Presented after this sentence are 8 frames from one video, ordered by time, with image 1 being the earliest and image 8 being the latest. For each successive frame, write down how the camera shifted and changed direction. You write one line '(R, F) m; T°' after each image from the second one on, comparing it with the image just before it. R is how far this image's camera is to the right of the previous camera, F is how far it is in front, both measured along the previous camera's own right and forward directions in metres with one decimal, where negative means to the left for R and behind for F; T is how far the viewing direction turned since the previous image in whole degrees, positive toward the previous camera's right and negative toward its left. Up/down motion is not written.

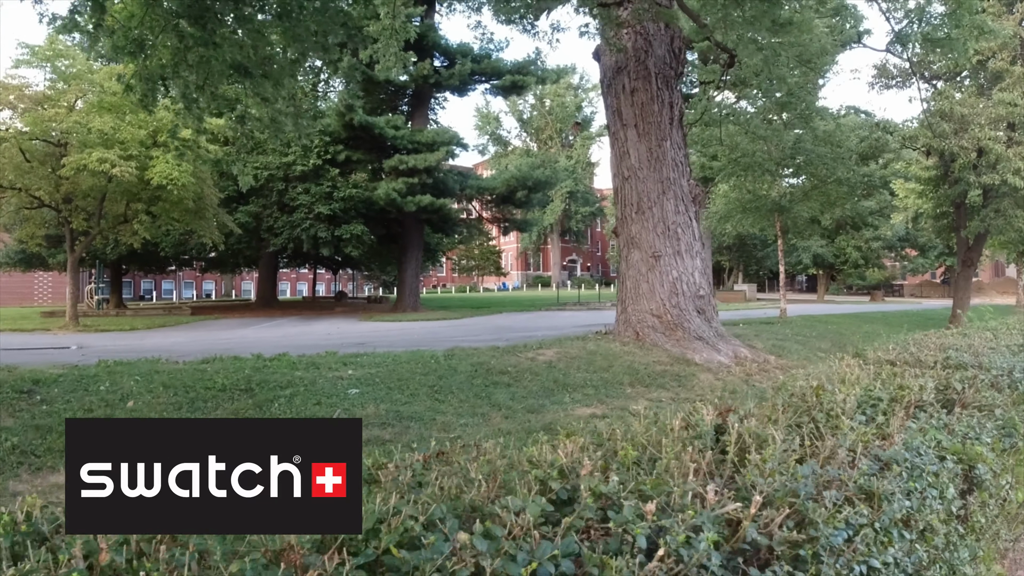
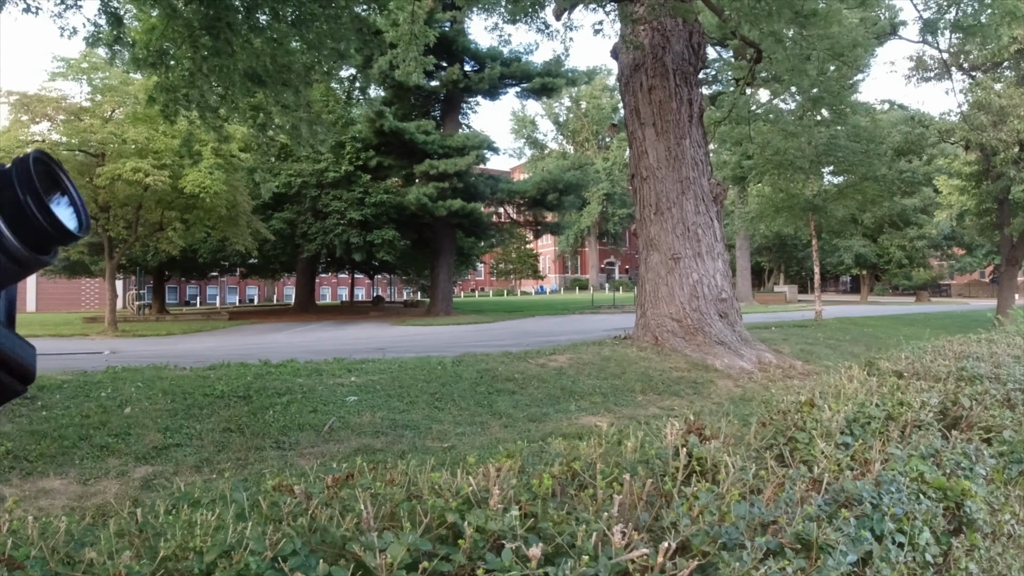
(+0.3, +0.2) m; -3°
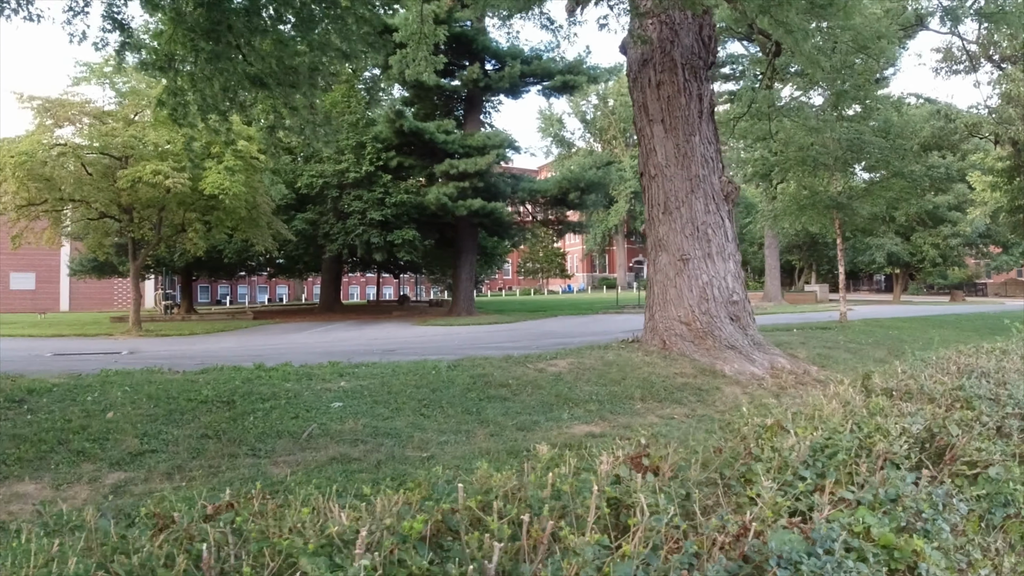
(+0.3, +0.2) m; -2°
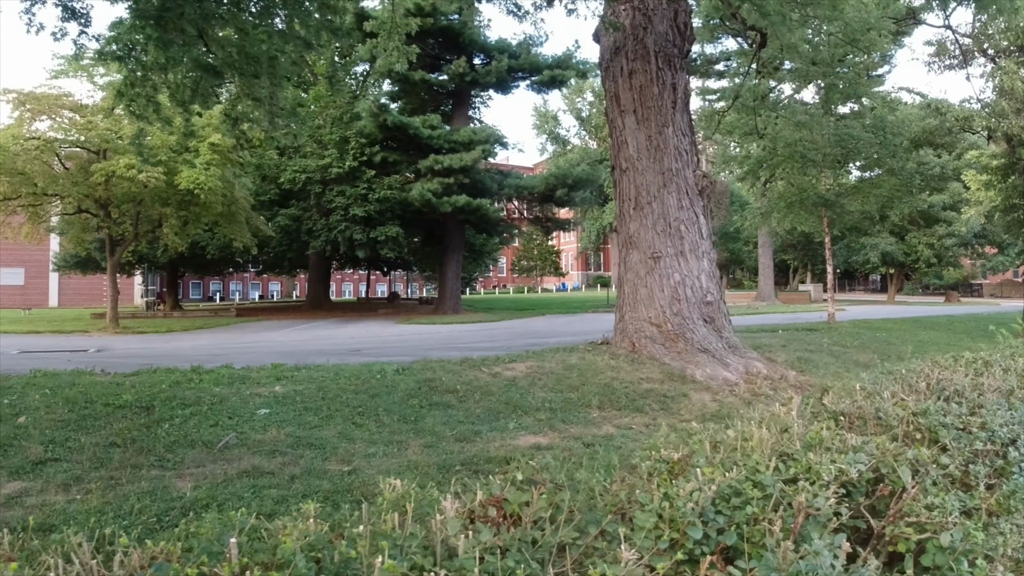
(+0.4, +0.5) m; 0°
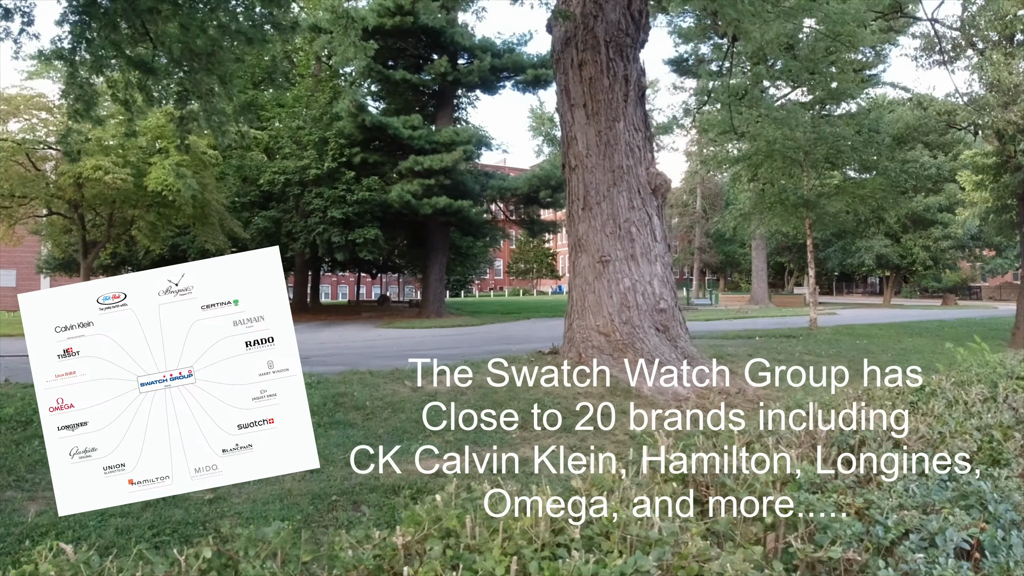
(+0.6, +0.6) m; 0°
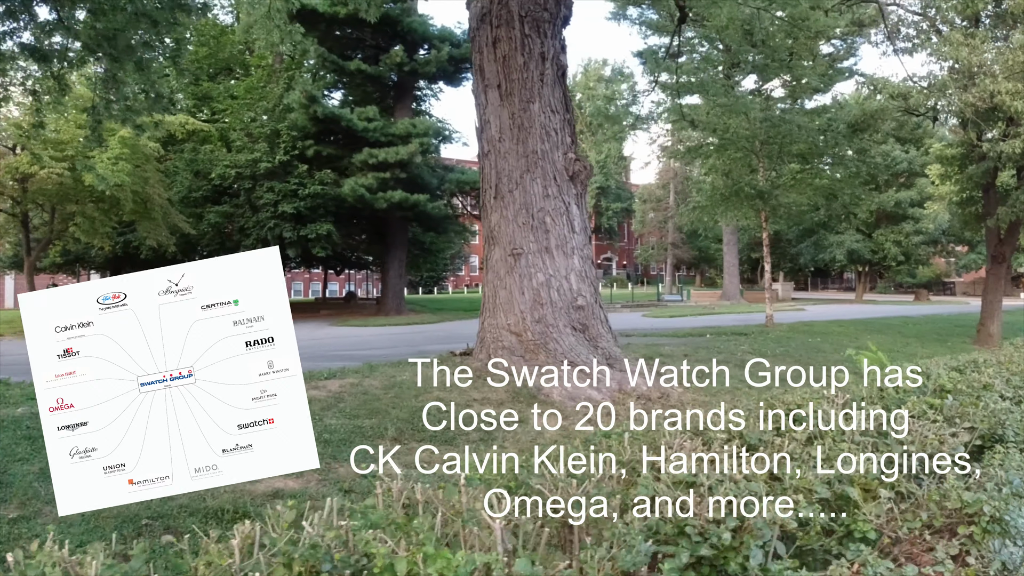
(+0.7, +0.6) m; +1°
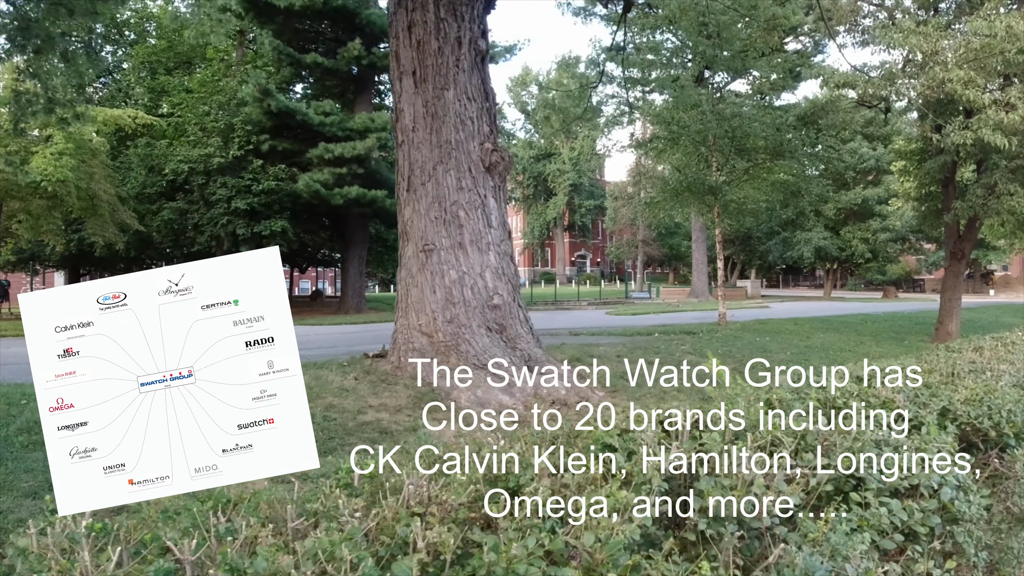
(+0.6, +0.4) m; +1°
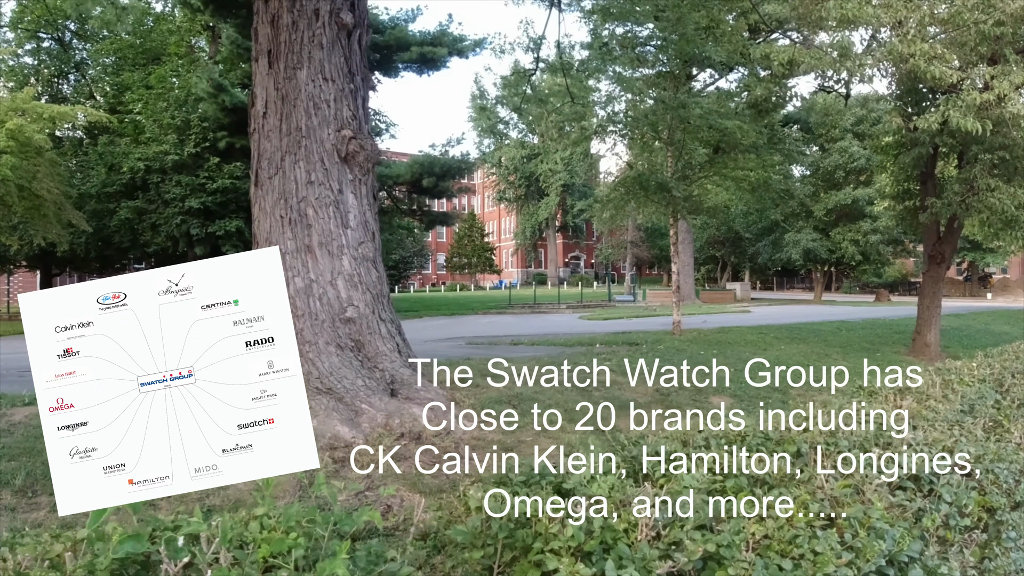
(+1.1, +0.9) m; 0°
